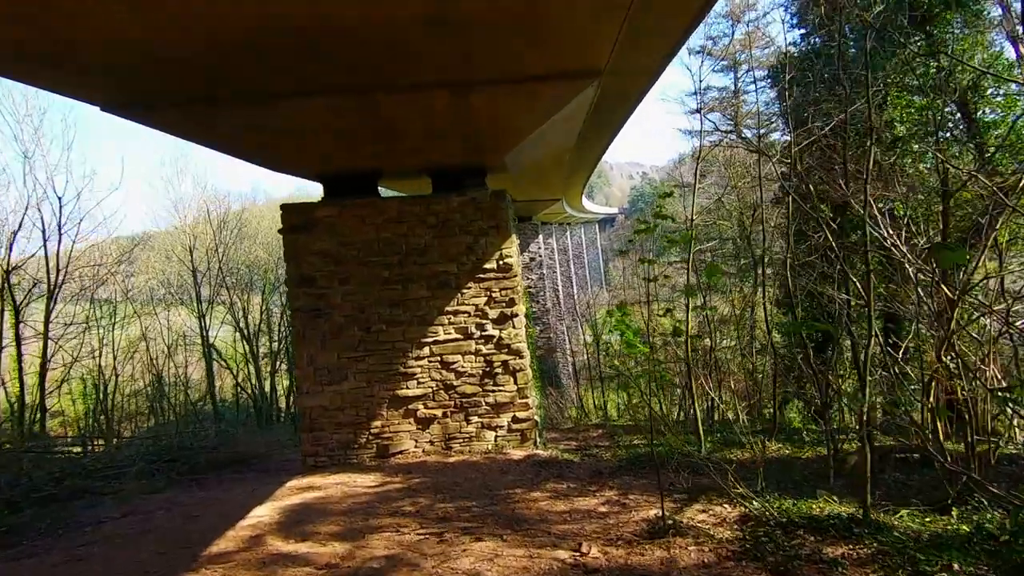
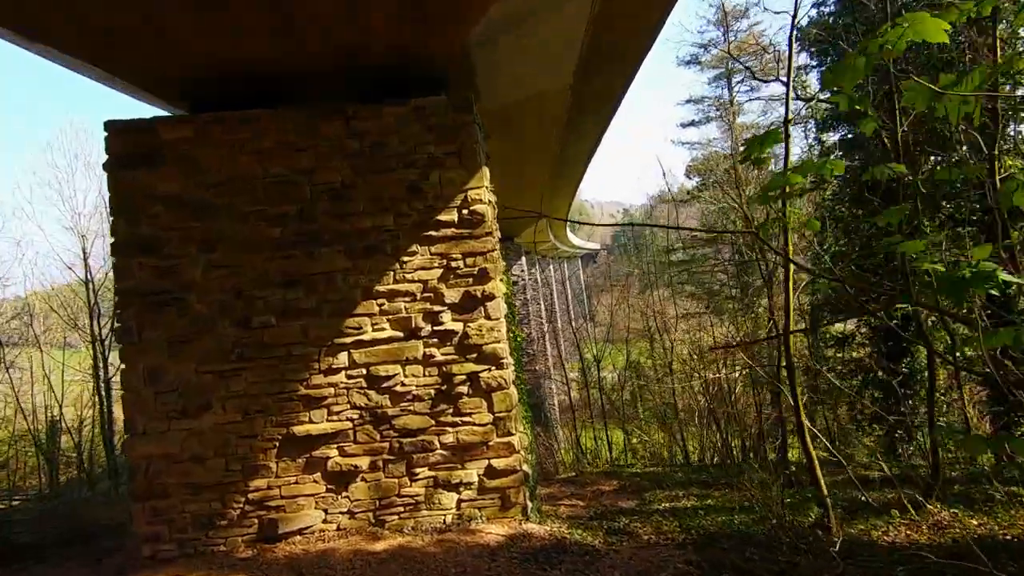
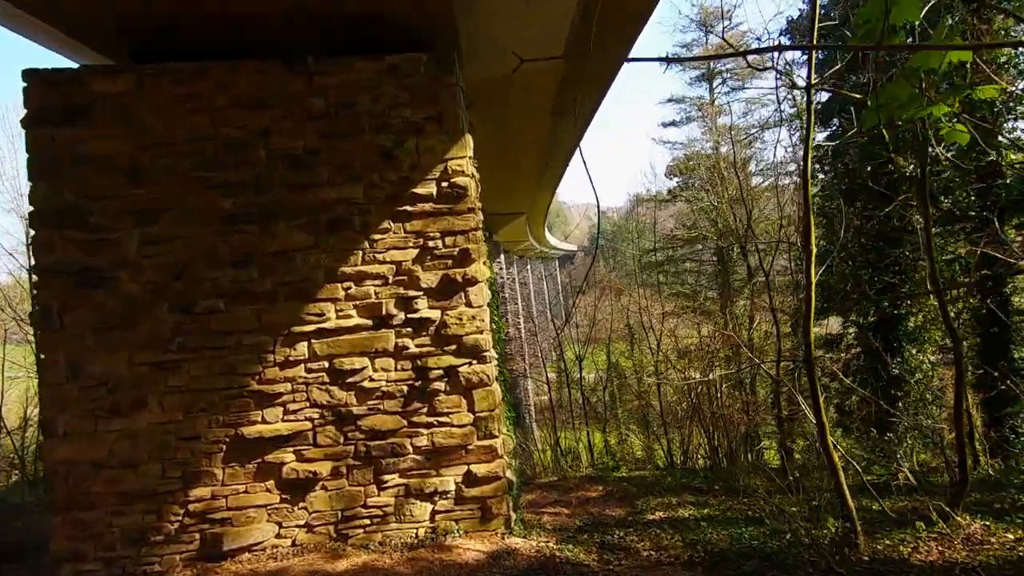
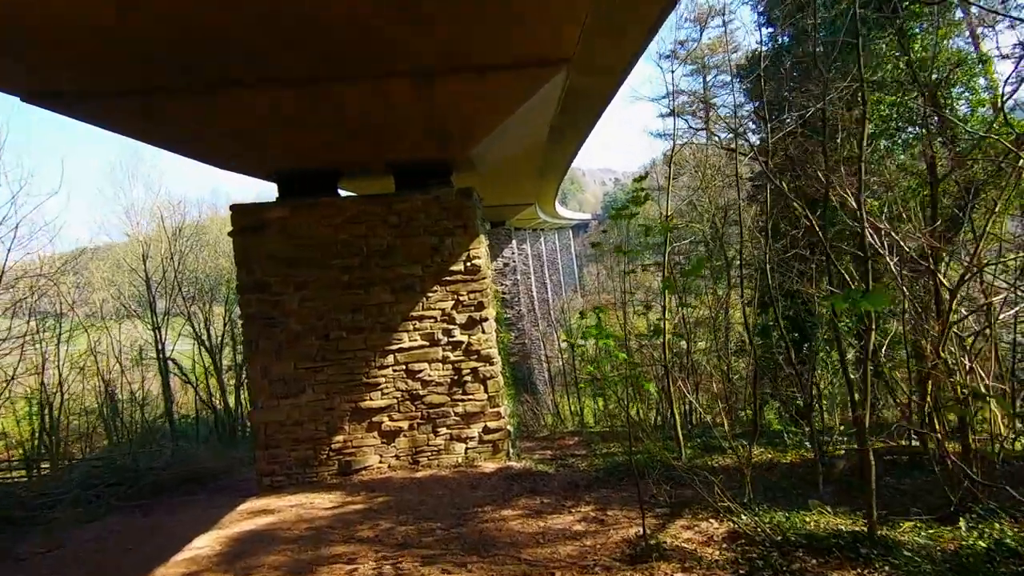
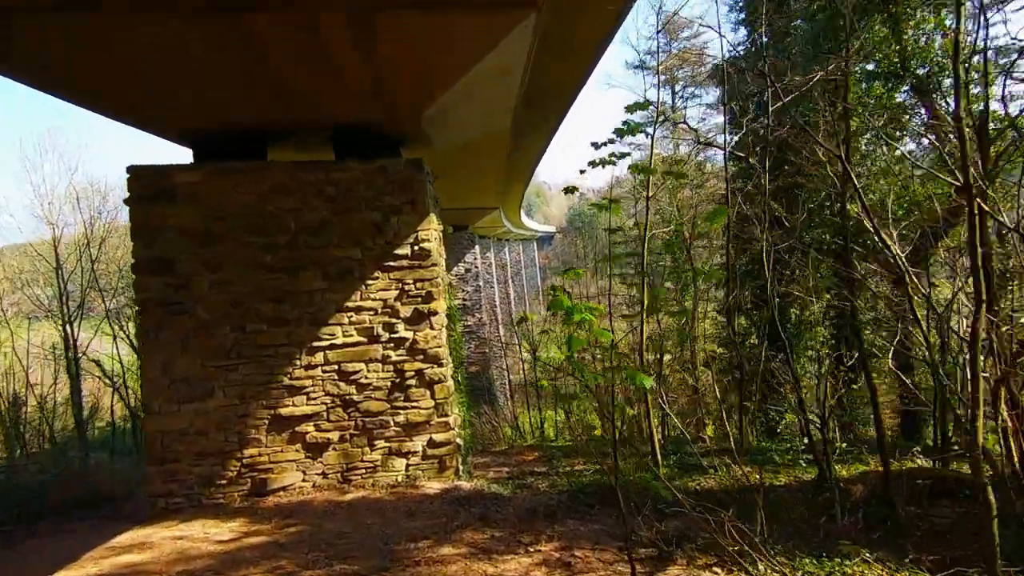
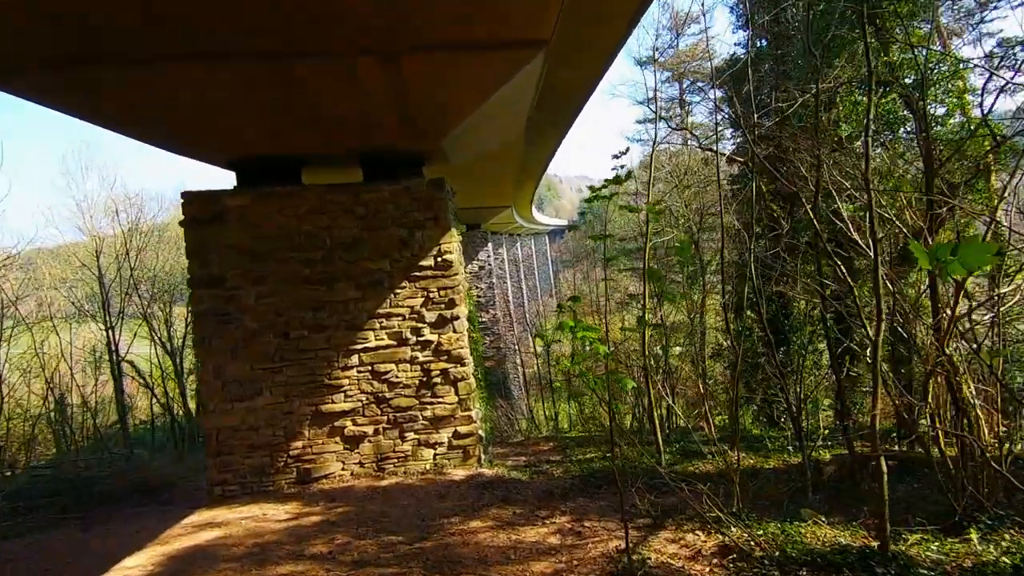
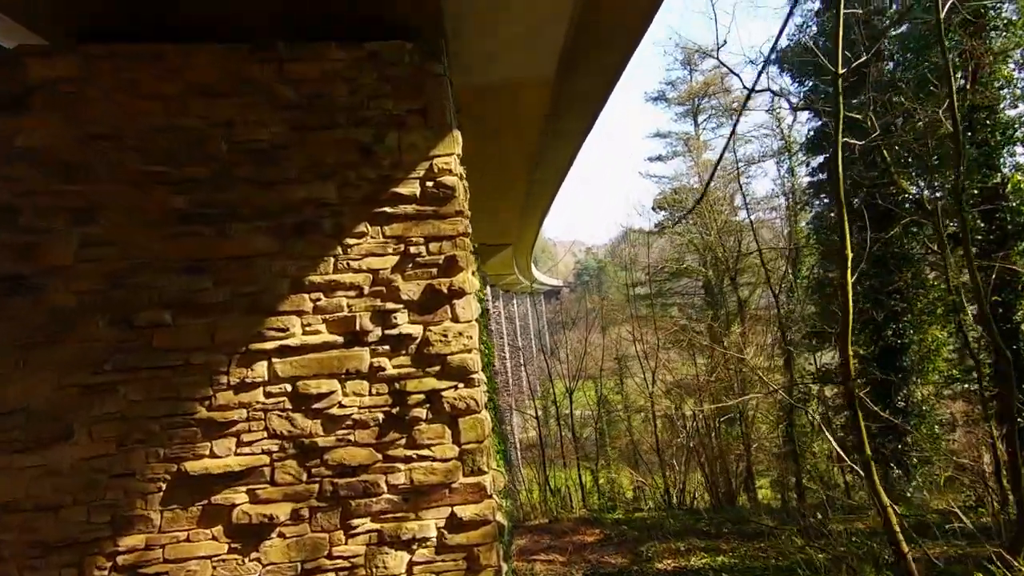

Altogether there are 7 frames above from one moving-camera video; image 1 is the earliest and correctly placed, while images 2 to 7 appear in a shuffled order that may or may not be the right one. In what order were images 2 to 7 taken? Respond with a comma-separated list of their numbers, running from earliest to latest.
4, 6, 5, 2, 3, 7
